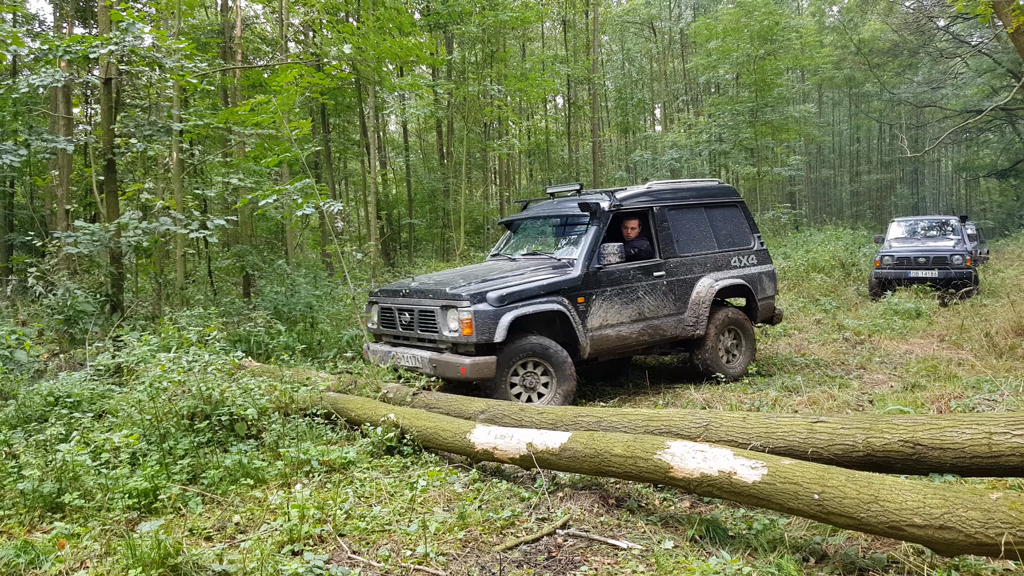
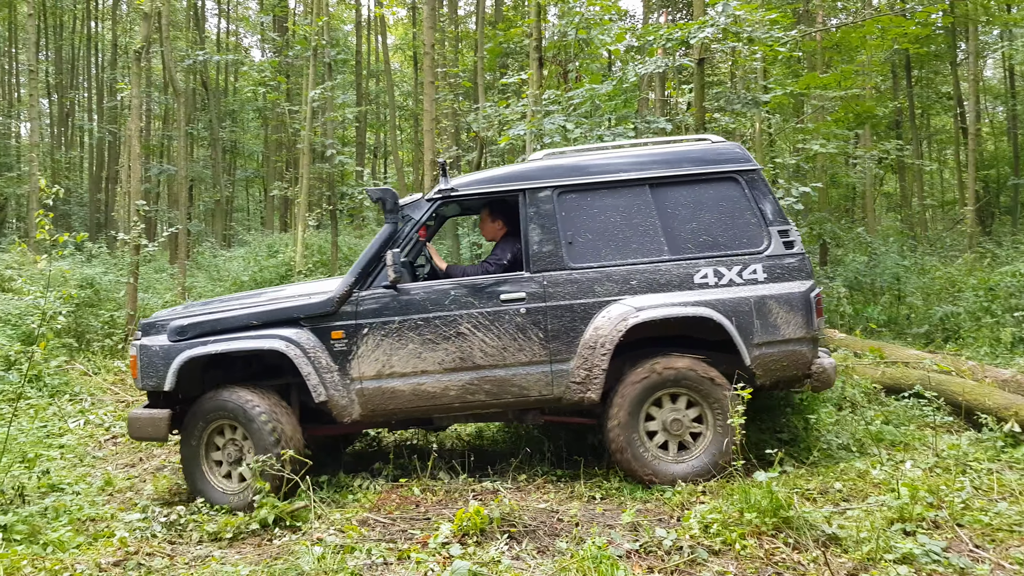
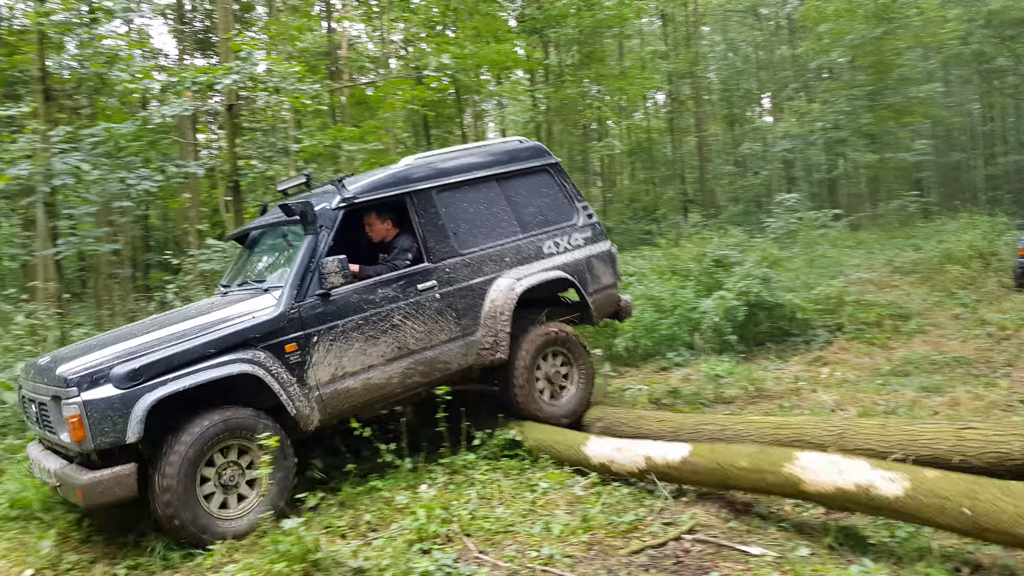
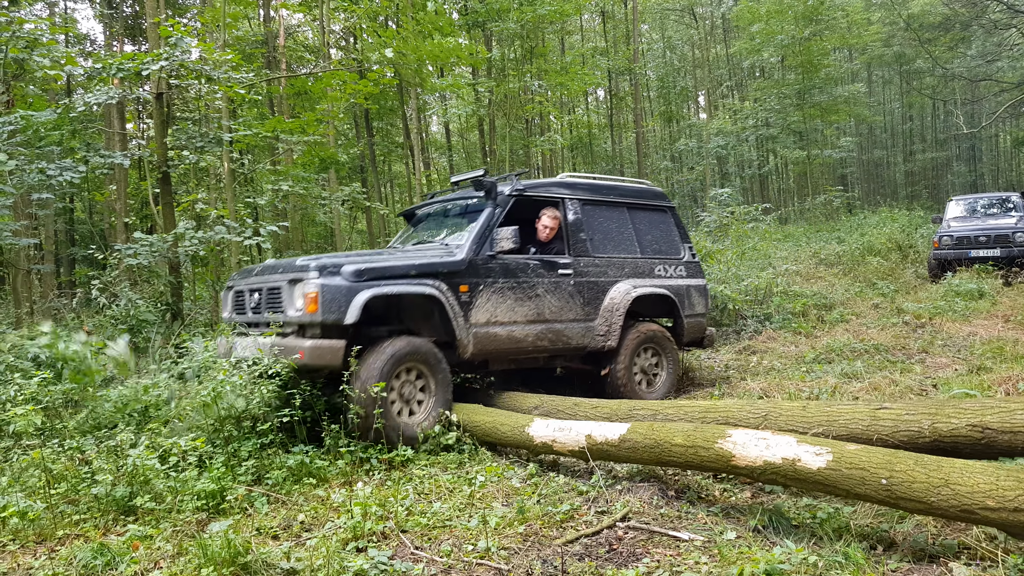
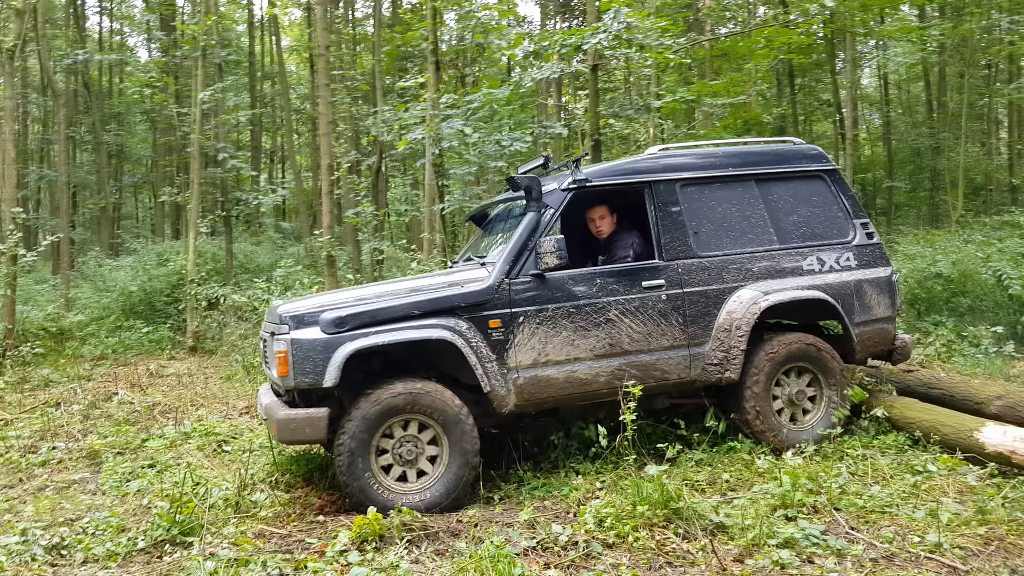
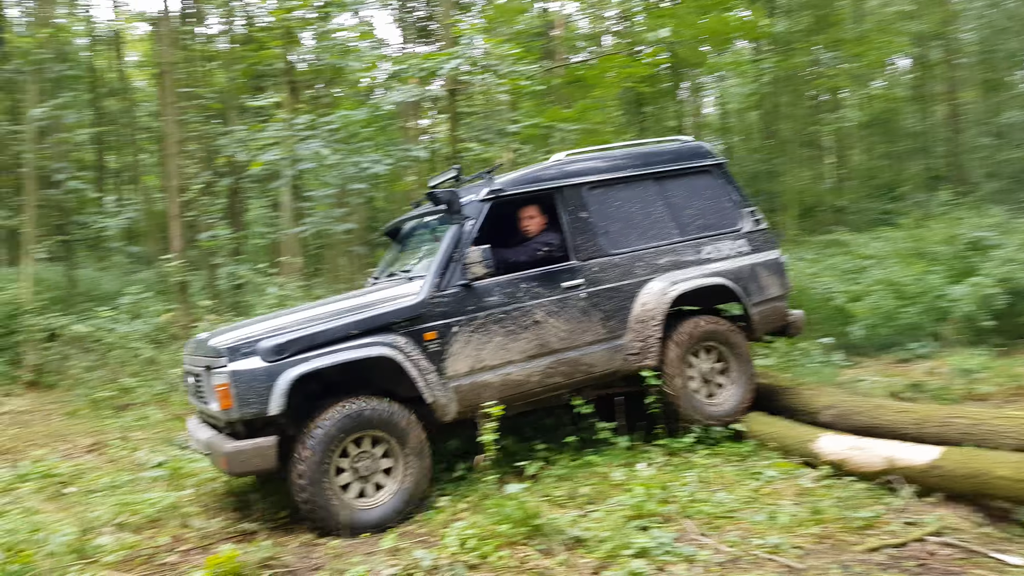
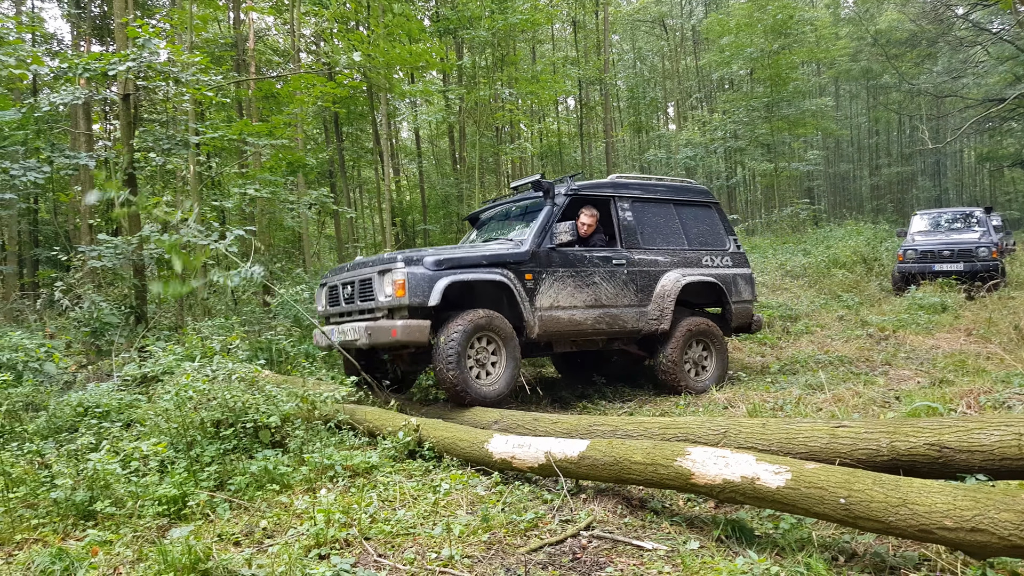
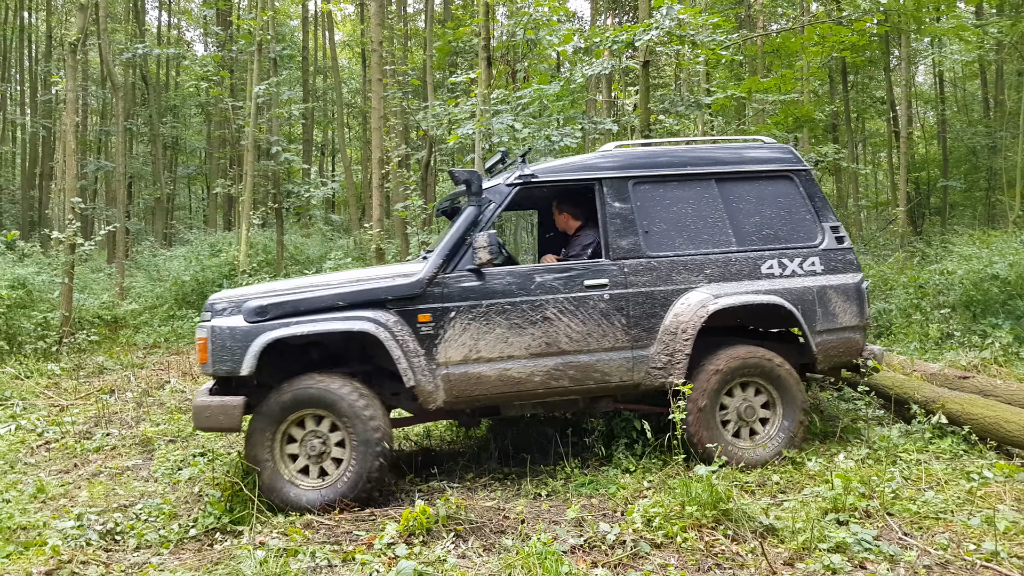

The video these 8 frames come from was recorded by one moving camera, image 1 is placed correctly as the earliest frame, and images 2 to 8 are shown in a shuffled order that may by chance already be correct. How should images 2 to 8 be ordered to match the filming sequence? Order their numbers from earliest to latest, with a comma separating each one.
7, 4, 3, 6, 5, 8, 2
